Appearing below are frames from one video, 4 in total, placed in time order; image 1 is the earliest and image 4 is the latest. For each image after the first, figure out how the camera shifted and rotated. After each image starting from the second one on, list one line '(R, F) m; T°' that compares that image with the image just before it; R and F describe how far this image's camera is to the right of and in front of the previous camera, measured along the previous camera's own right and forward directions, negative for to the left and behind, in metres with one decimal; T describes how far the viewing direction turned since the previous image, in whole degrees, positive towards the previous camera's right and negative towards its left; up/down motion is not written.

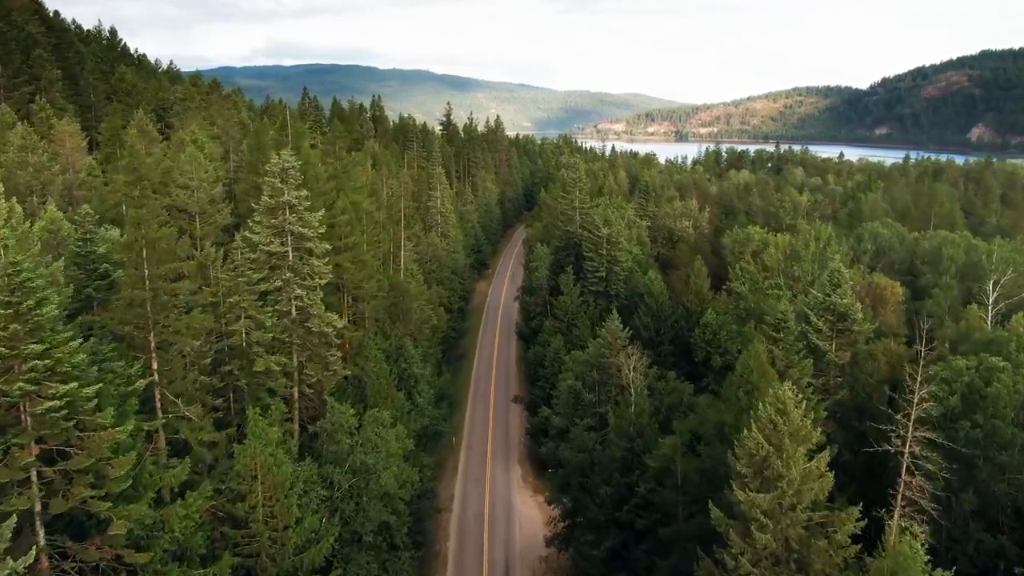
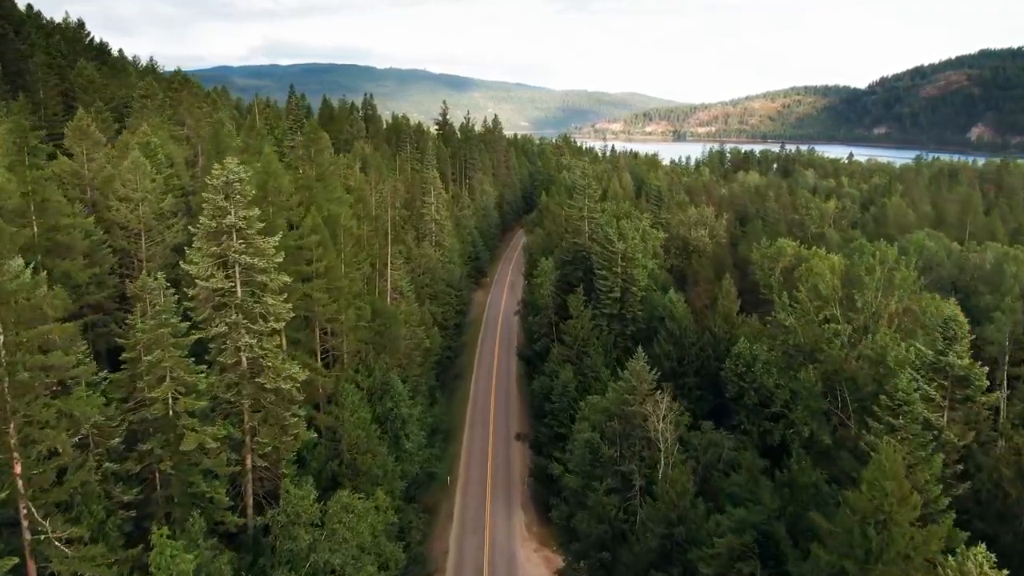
(-0.4, +7.3) m; 0°
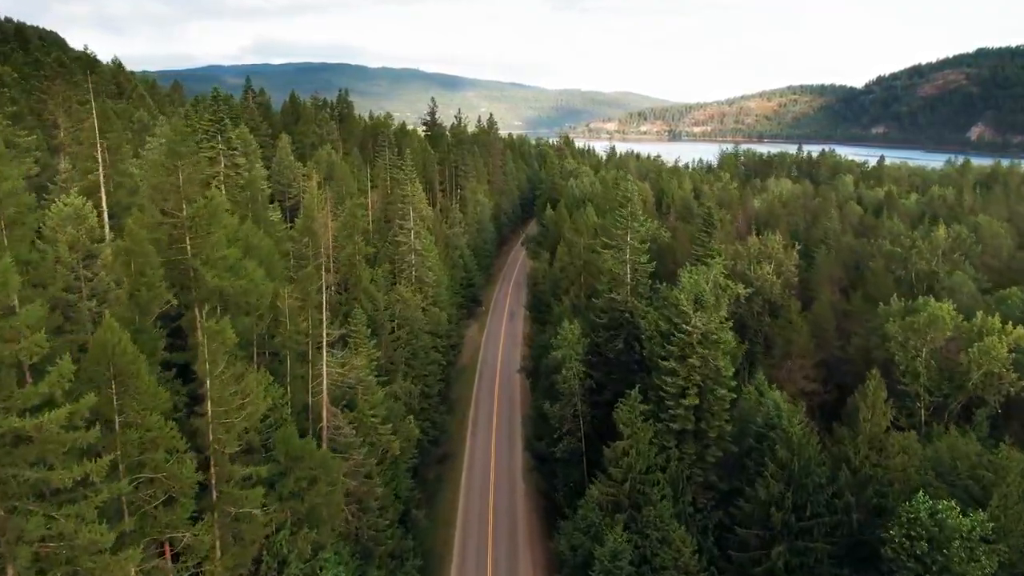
(-1.0, +20.1) m; +1°
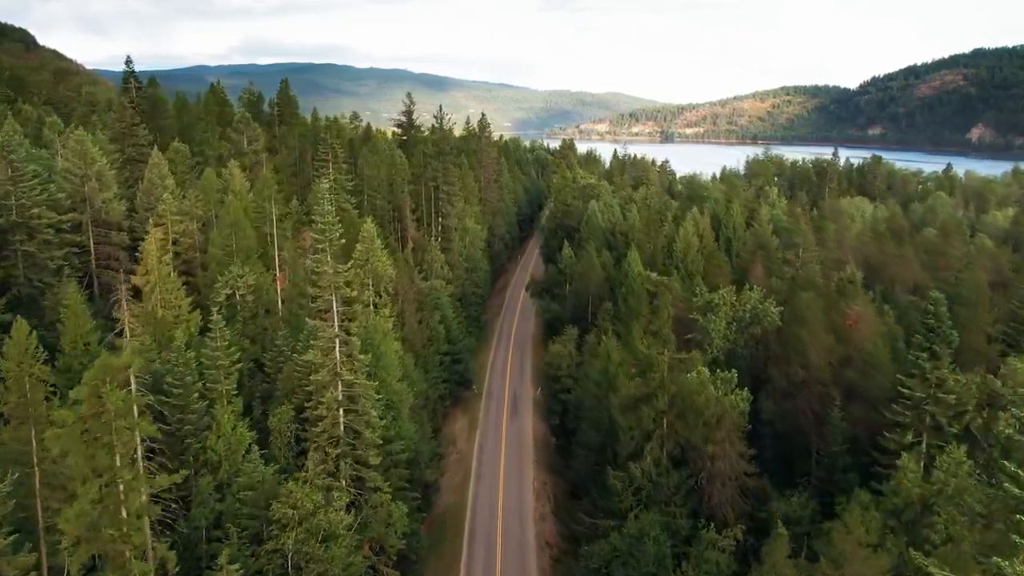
(-1.5, +32.6) m; +1°
